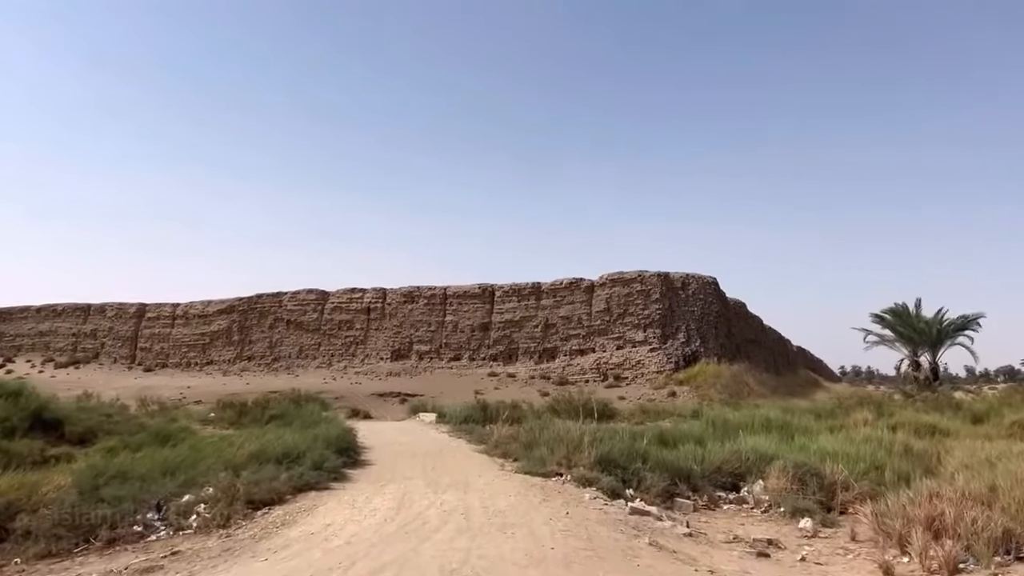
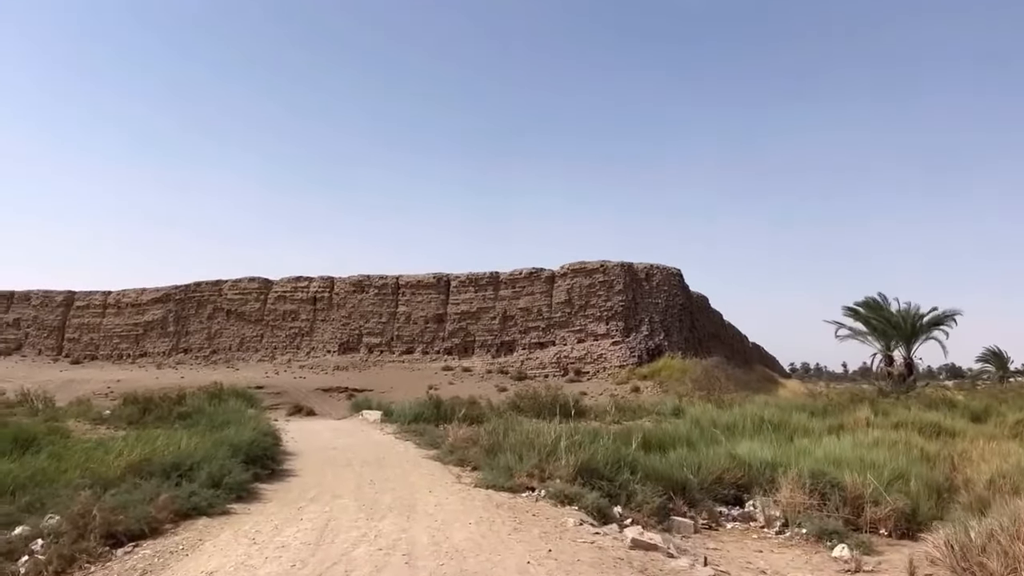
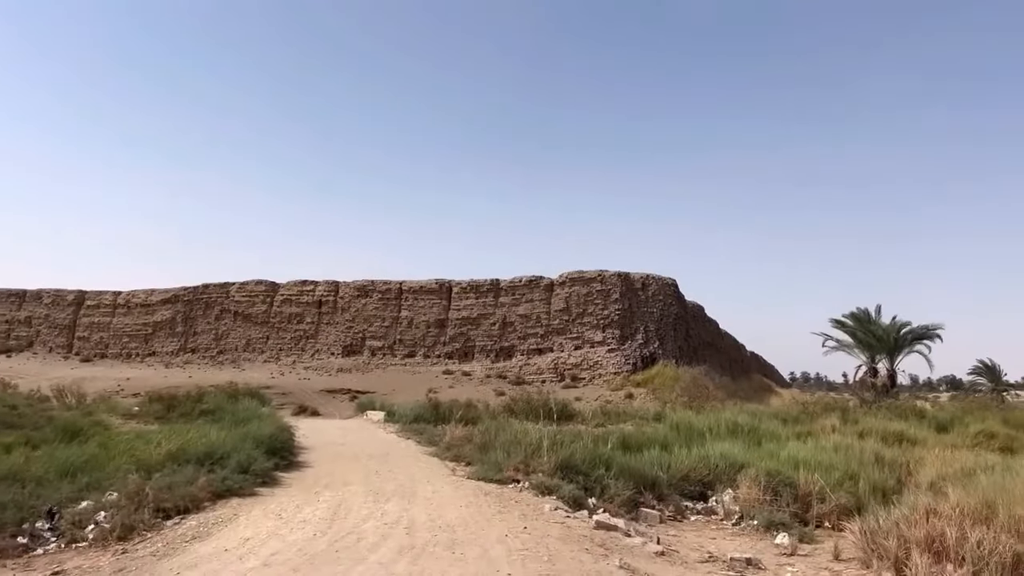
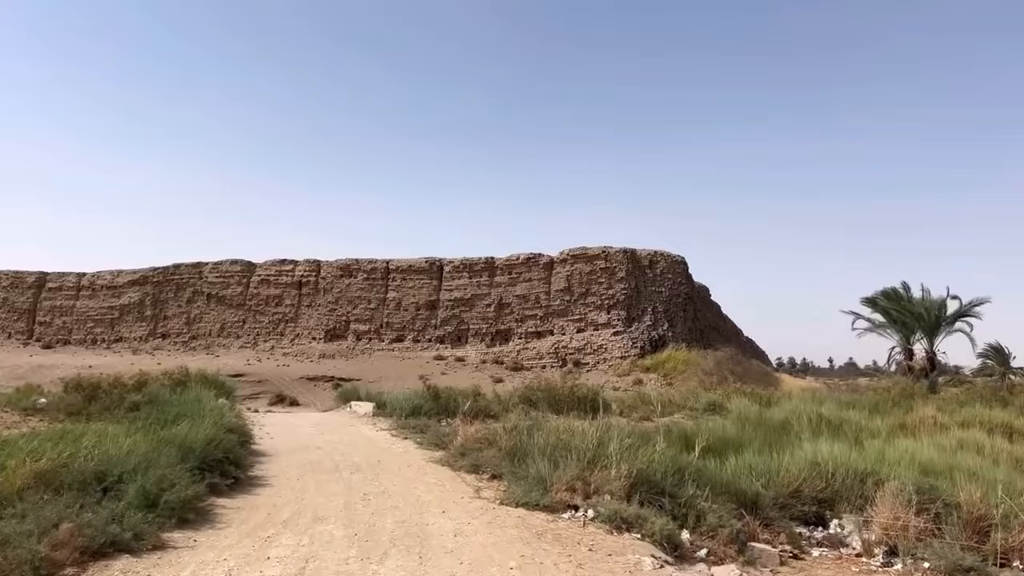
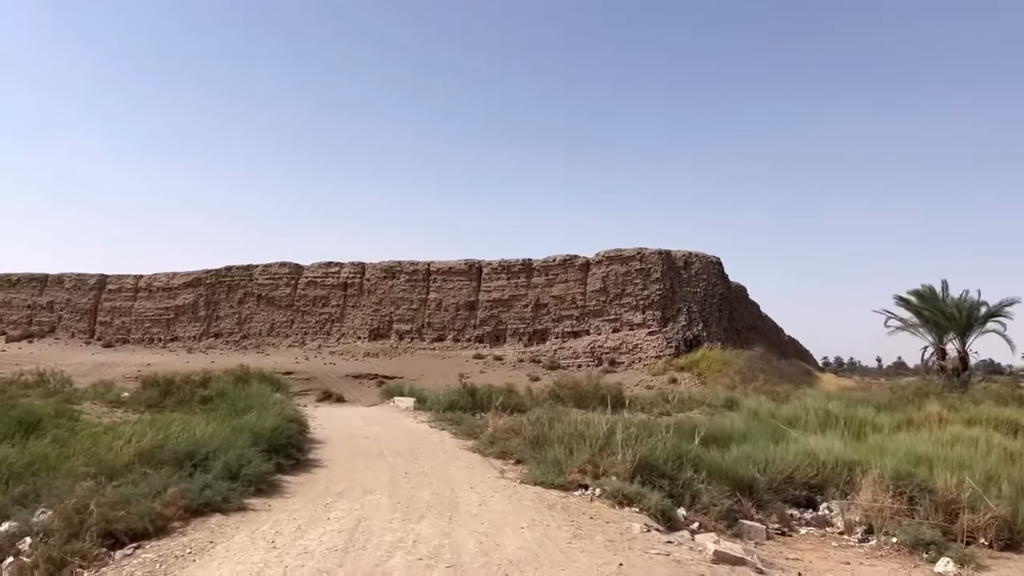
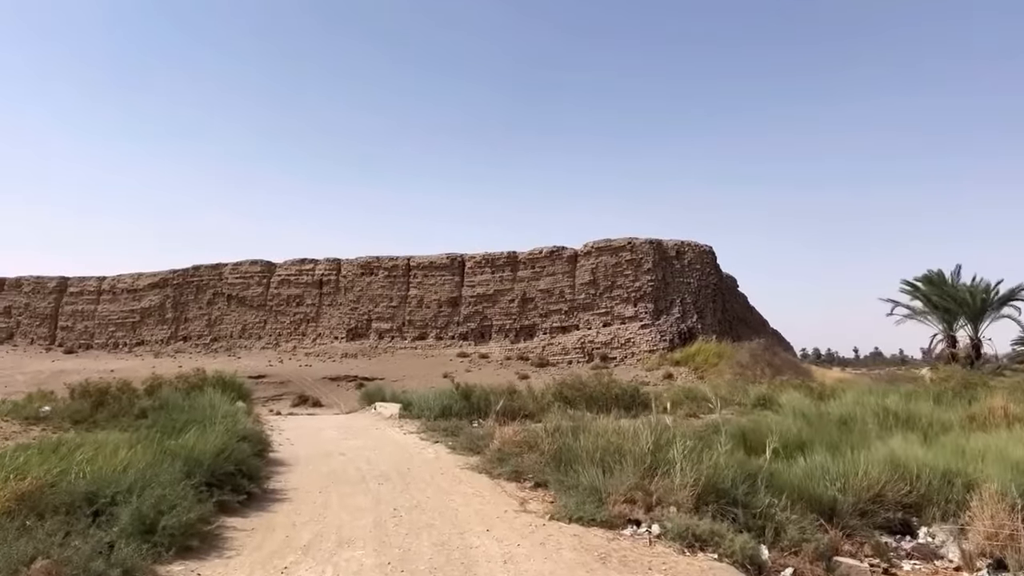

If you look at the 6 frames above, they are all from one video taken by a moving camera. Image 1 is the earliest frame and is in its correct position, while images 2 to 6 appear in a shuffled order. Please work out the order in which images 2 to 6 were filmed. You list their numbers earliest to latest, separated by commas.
3, 2, 5, 4, 6
